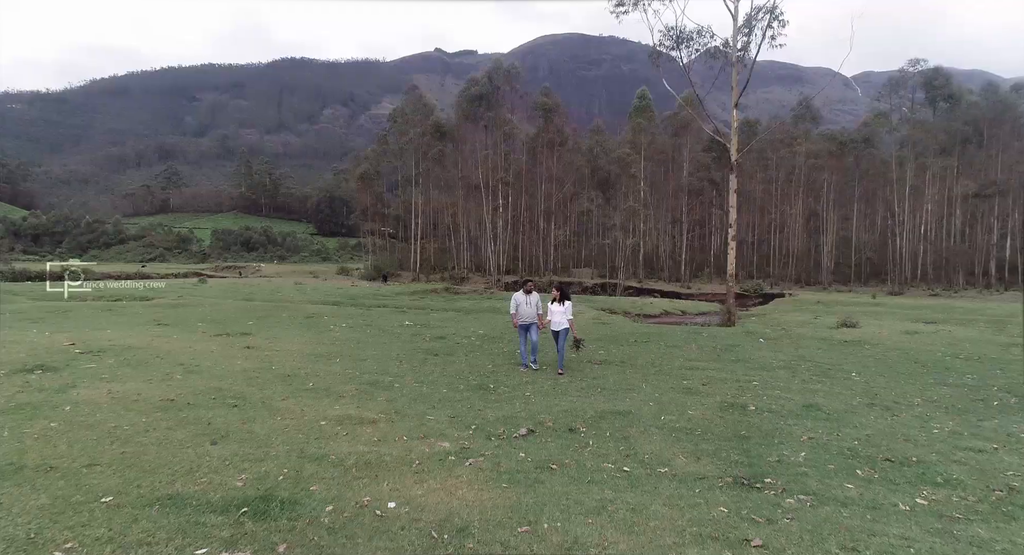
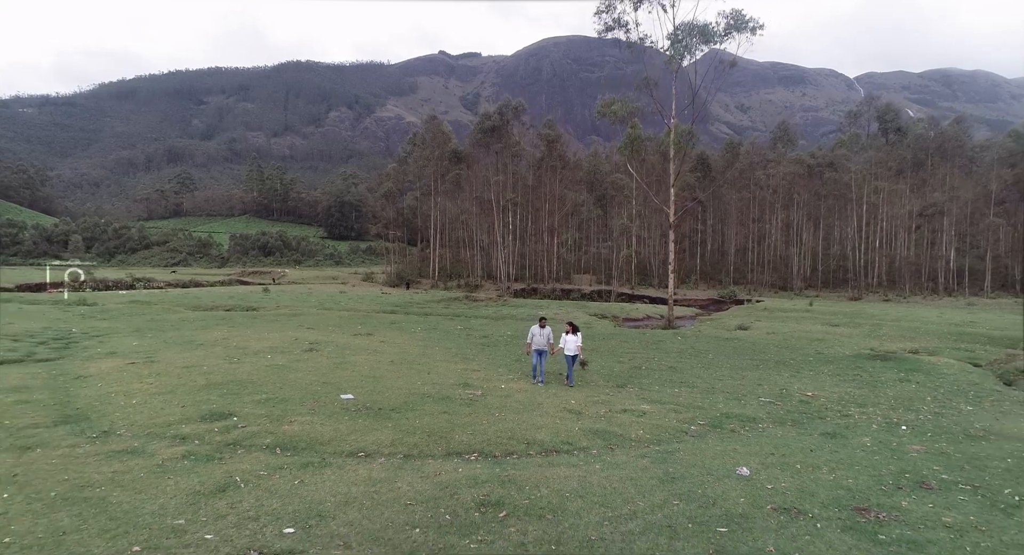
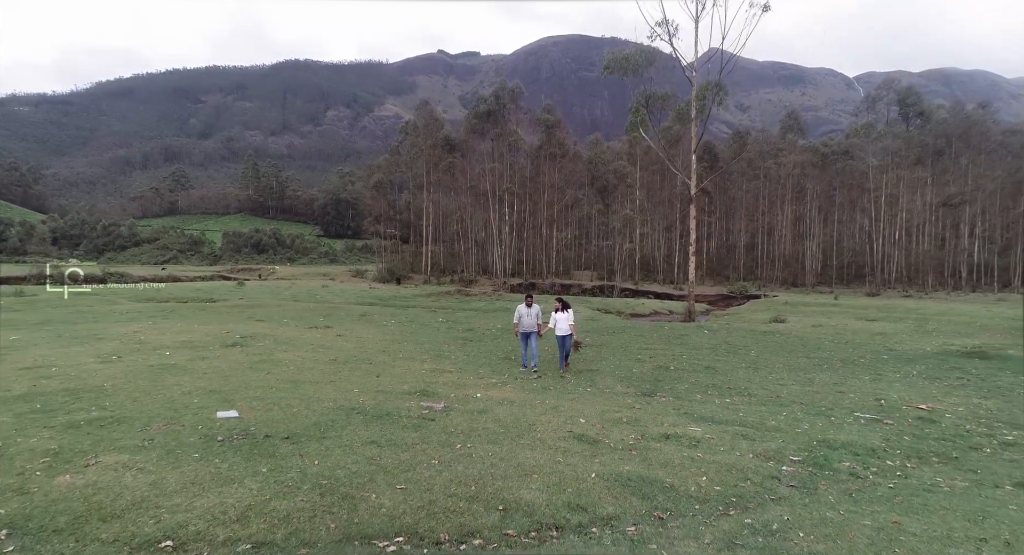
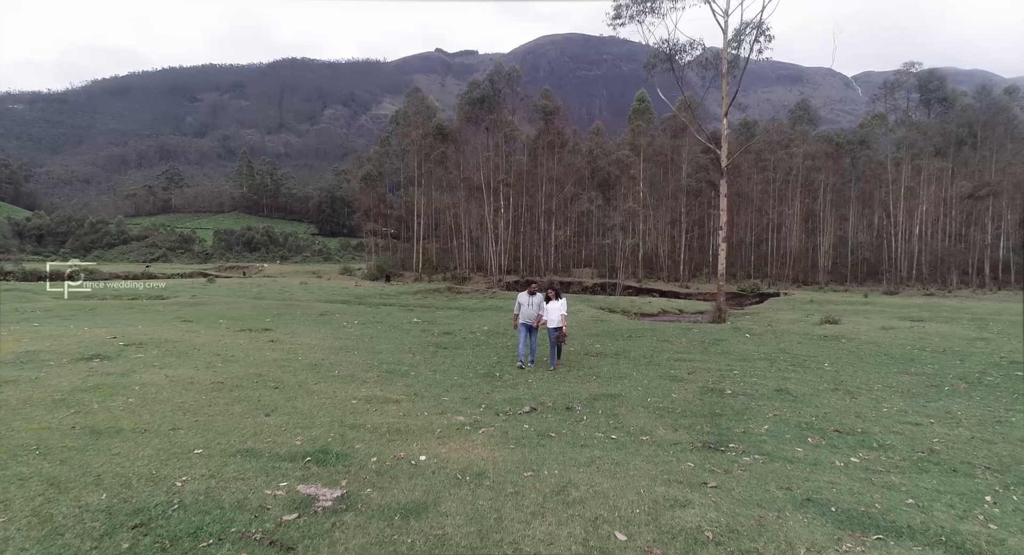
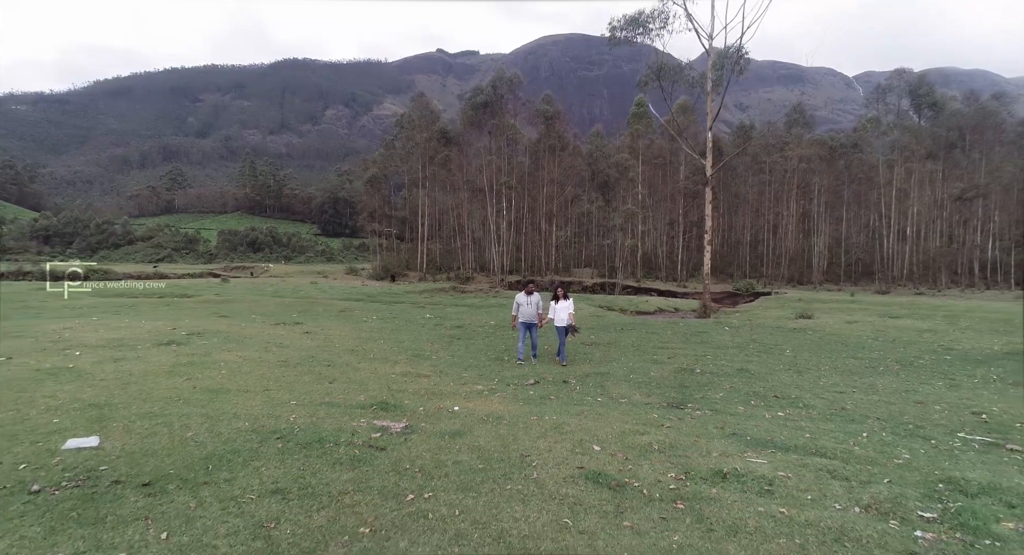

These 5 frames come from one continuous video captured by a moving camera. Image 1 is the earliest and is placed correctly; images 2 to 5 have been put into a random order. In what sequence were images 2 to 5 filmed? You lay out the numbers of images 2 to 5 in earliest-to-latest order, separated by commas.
4, 5, 3, 2
